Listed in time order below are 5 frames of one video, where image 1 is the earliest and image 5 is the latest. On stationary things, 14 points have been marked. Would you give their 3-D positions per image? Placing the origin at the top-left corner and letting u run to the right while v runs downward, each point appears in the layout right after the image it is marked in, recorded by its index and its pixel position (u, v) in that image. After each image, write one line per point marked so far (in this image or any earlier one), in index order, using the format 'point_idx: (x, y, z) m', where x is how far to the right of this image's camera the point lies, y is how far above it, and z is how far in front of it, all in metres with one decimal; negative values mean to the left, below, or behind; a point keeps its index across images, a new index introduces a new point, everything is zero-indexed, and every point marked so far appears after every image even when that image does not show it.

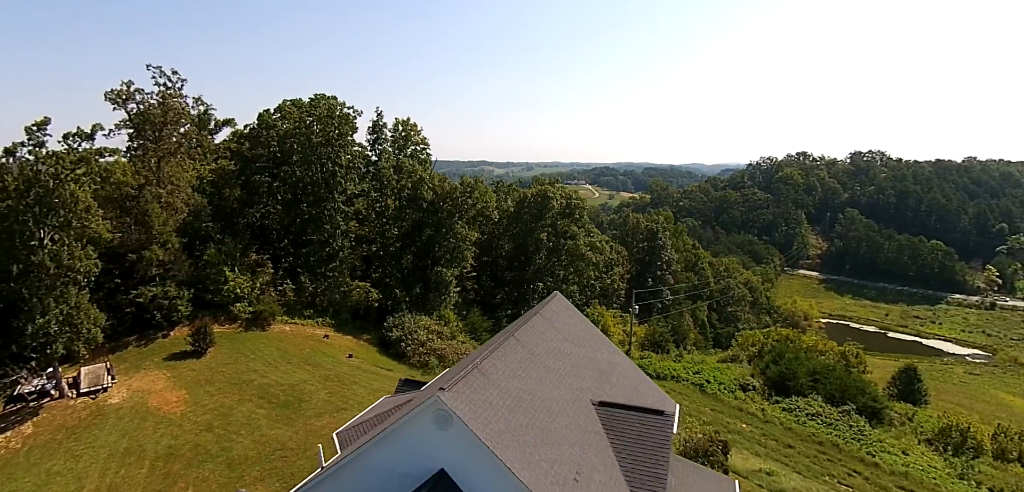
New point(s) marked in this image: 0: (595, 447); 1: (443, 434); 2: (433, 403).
0: (+1.7, -4.2, +11.9) m
1: (-1.3, -3.4, +10.4) m
2: (-1.4, -2.8, +10.2) m
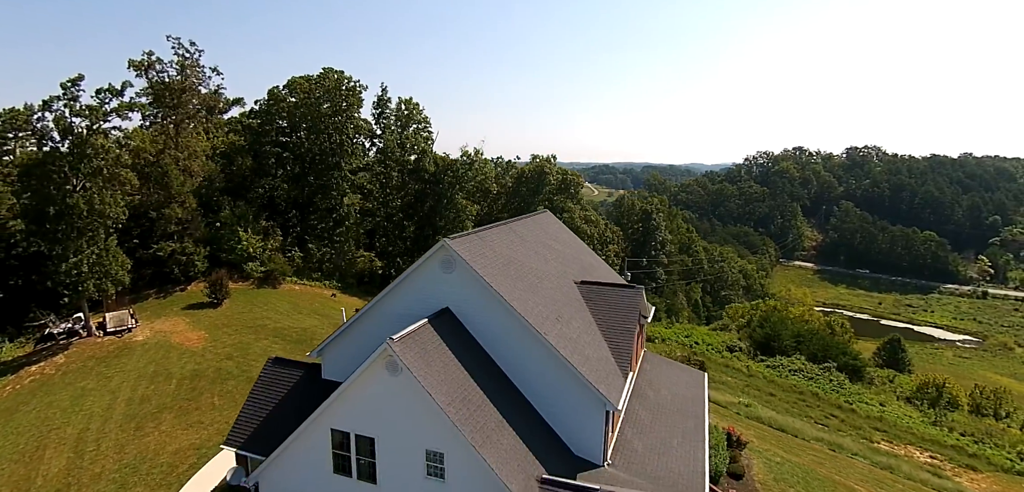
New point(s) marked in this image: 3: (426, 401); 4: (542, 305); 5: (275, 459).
0: (+1.5, -1.5, +13.9) m
1: (-1.4, -0.6, +12.5) m
2: (-1.6, 0.0, +12.3) m
3: (-1.6, -2.8, +10.1) m
4: (+0.7, -1.3, +12.8) m
5: (-5.0, -4.5, +11.7) m
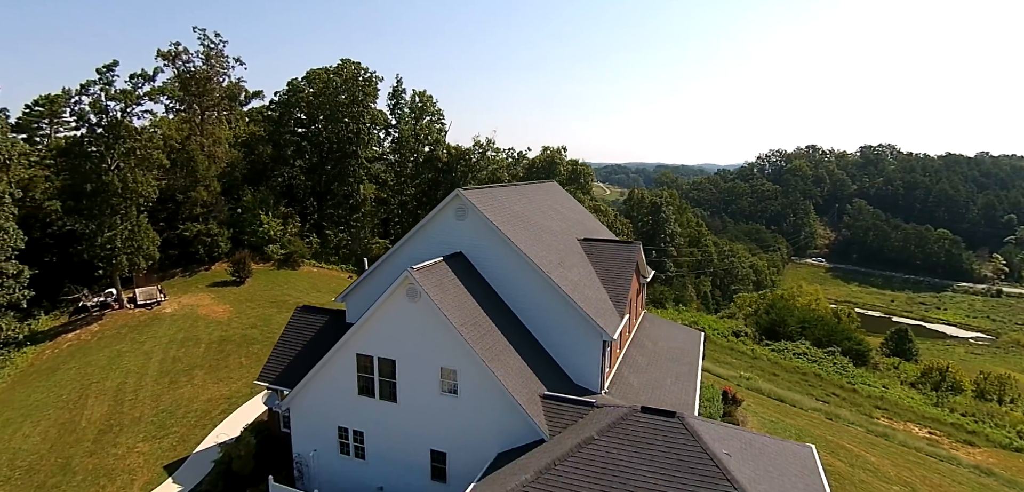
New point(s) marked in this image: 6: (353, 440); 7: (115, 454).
0: (+1.7, -0.3, +15.1) m
1: (-1.3, +0.6, +13.8) m
2: (-1.4, +1.2, +13.6) m
3: (-1.4, -1.6, +11.4) m
4: (+0.9, -0.1, +14.0) m
5: (-4.8, -3.3, +13.0) m
6: (-3.6, -4.5, +12.8) m
7: (-11.7, -6.1, +16.4) m
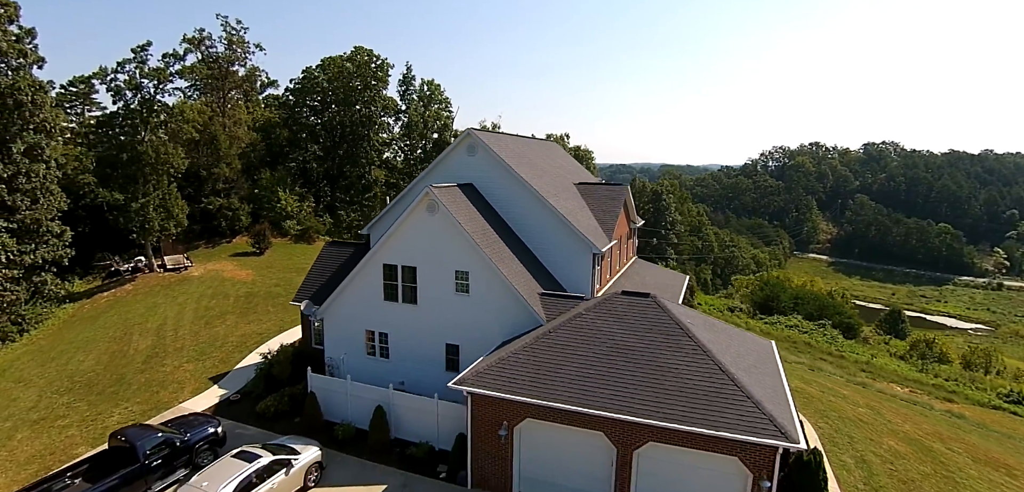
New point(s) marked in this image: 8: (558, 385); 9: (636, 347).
0: (+1.8, +1.6, +17.2) m
1: (-1.2, +2.5, +15.8) m
2: (-1.3, +3.1, +15.6) m
3: (-1.4, +0.4, +13.4) m
4: (+1.0, +1.8, +16.0) m
5: (-4.7, -1.4, +15.1) m
6: (-3.6, -2.6, +14.9) m
7: (-11.6, -4.1, +18.6) m
8: (+0.9, -2.6, +10.5) m
9: (+2.4, -2.0, +10.9) m
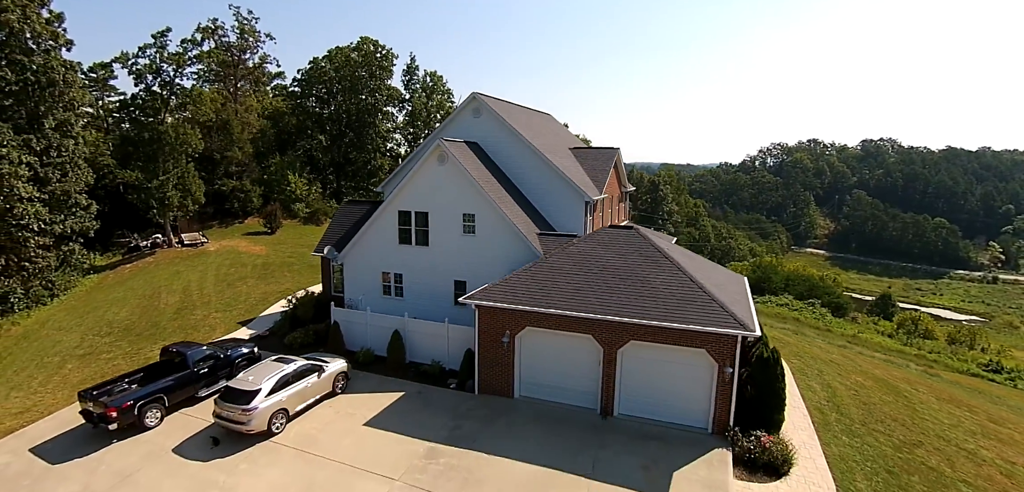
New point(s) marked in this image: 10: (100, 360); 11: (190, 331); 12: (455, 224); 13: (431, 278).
0: (+1.9, +3.1, +18.8) m
1: (-1.1, +4.0, +17.5) m
2: (-1.3, +4.6, +17.3) m
3: (-1.3, +1.9, +15.1) m
4: (+1.0, +3.3, +17.7) m
5: (-4.7, +0.1, +16.8) m
6: (-3.5, -1.1, +16.5) m
7: (-11.6, -2.6, +20.2) m
8: (+0.9, -1.1, +12.2) m
9: (+2.5, -0.5, +12.5) m
10: (-12.5, -3.5, +16.8) m
11: (-10.9, -2.9, +18.8) m
12: (-1.6, +0.6, +15.5) m
13: (-2.3, -0.9, +16.0) m
